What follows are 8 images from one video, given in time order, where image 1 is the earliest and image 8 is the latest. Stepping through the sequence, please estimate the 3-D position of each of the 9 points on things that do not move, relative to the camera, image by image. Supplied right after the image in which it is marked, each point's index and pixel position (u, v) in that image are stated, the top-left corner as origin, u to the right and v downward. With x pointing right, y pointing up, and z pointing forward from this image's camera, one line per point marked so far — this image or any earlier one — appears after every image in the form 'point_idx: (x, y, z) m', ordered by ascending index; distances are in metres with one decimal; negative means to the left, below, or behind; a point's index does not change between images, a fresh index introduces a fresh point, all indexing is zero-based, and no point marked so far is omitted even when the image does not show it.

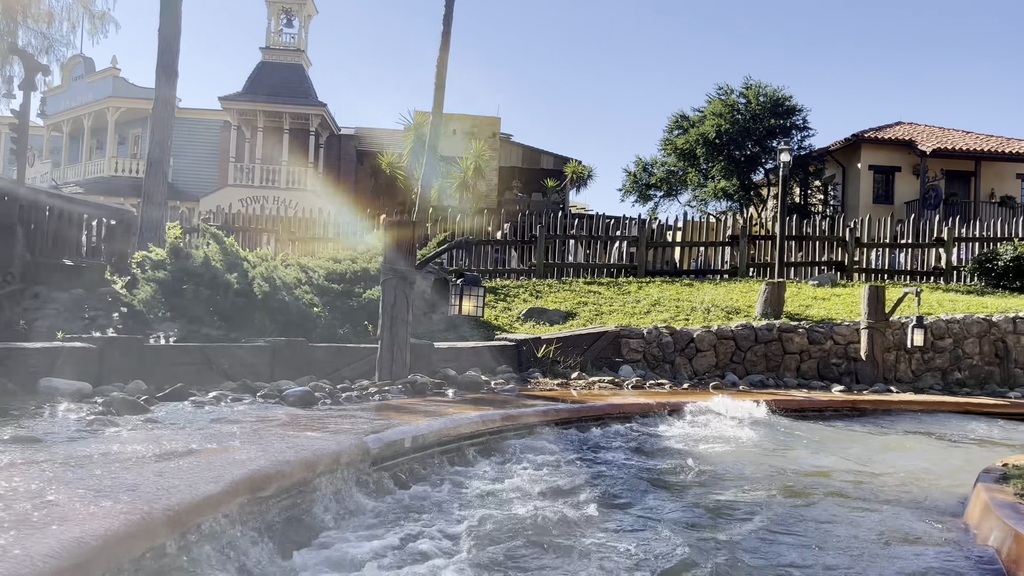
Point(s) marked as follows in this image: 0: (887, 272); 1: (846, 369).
0: (+6.7, +0.3, +14.5) m
1: (+4.2, -1.0, +10.3) m
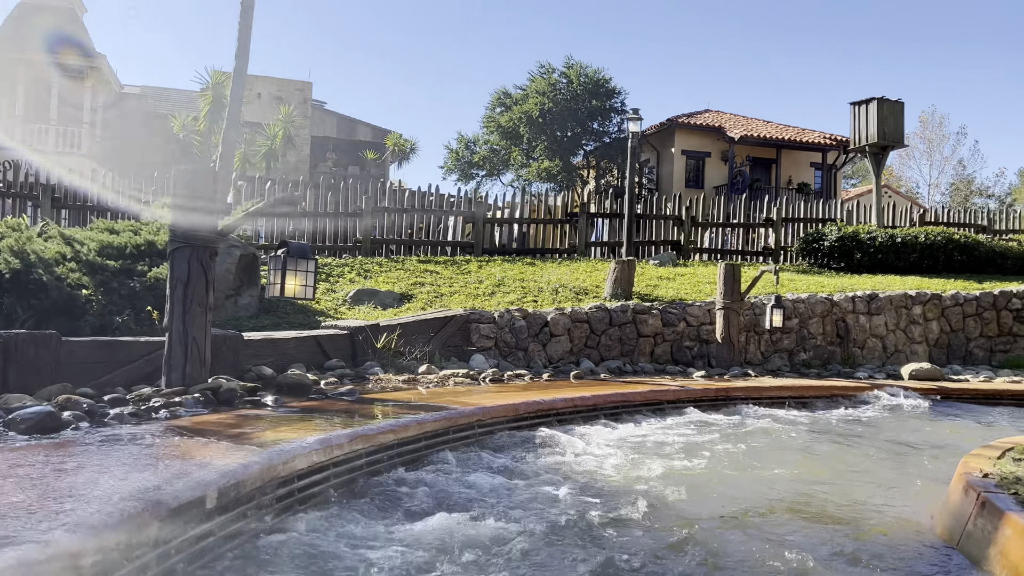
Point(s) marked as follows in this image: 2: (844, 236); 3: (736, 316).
0: (+3.7, +0.6, +14.3) m
1: (+2.2, -0.8, +9.7) m
2: (+5.5, +0.9, +13.4) m
3: (+2.6, -0.3, +9.4) m
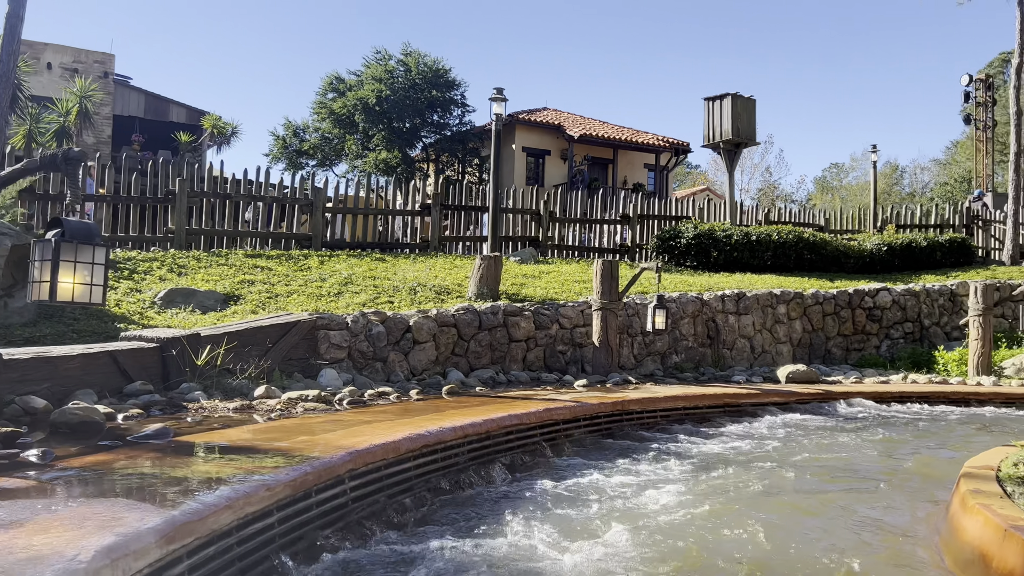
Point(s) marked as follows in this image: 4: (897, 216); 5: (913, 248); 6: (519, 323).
0: (+1.1, +0.7, +13.6) m
1: (+0.7, -0.8, +8.7) m
2: (+3.0, +0.9, +13.1) m
3: (+1.1, -0.3, +8.5) m
4: (+7.8, +1.4, +16.3) m
5: (+7.2, +0.7, +14.6) m
6: (+0.1, -0.4, +8.3) m
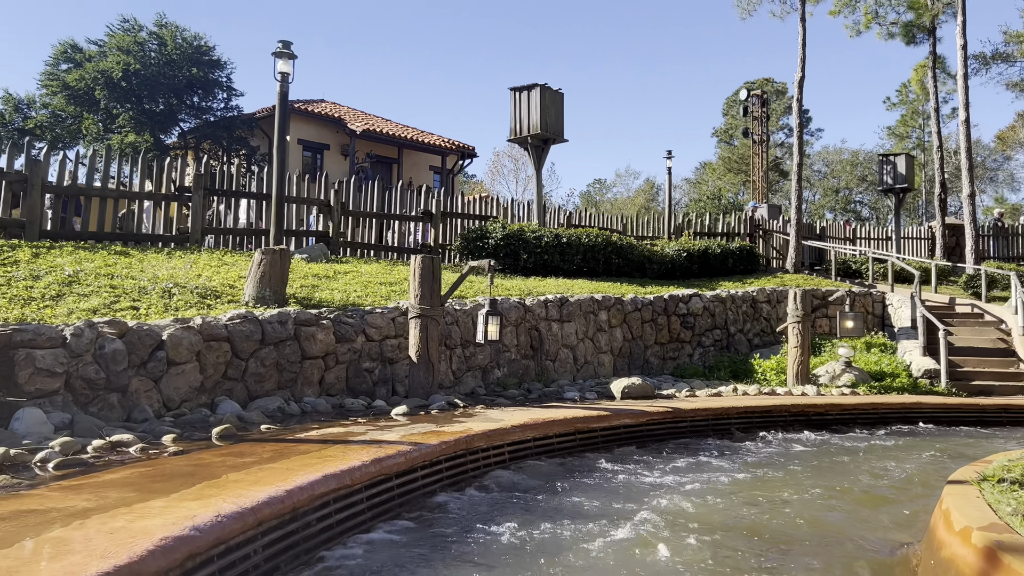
0: (-2.0, +0.6, +11.9) m
1: (-1.1, -0.8, +7.0) m
2: (0.0, +0.8, +11.9) m
3: (-0.7, -0.3, +6.9) m
4: (+3.6, +1.3, +16.3) m
5: (+3.5, +0.6, +14.5) m
6: (-1.6, -0.4, +6.5) m
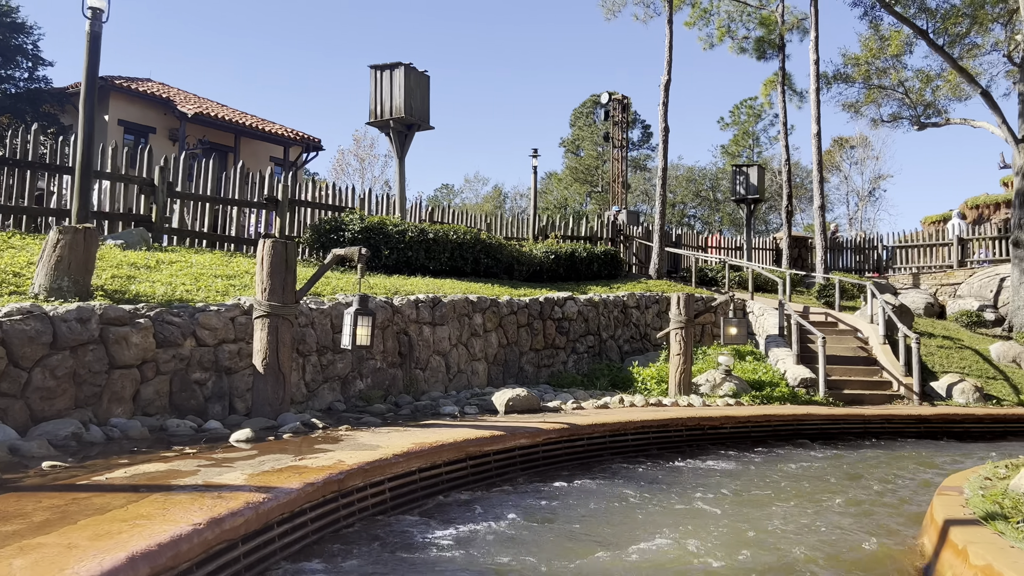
0: (-3.8, +0.6, +10.2) m
1: (-2.1, -0.7, +5.6) m
2: (-1.9, +0.8, +10.6) m
3: (-1.6, -0.3, +5.6) m
4: (+0.9, +1.2, +15.6) m
5: (+1.1, +0.5, +13.9) m
6: (-2.4, -0.3, +5.0) m
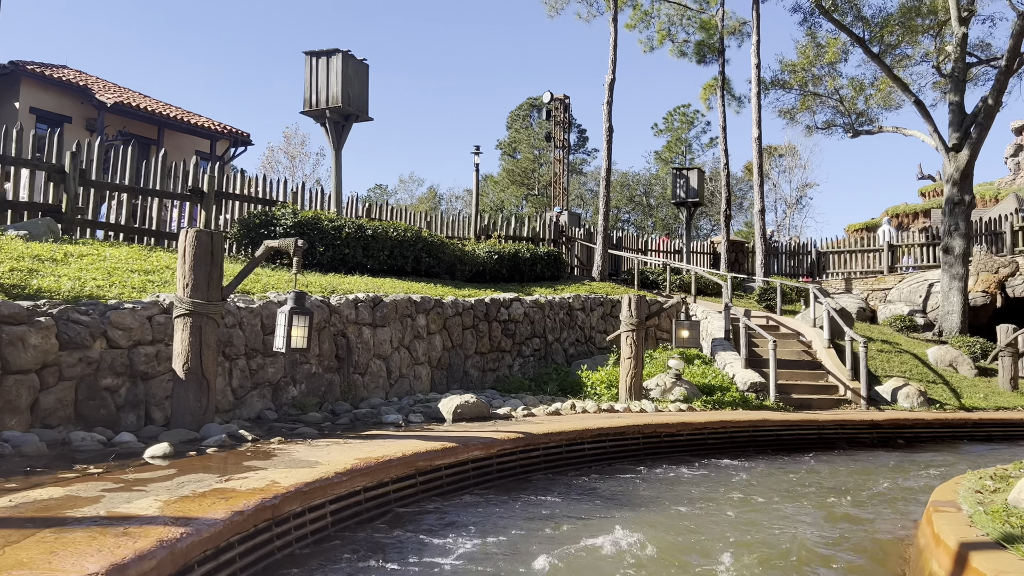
0: (-4.5, +0.7, +9.4) m
1: (-2.4, -0.7, +5.0) m
2: (-2.6, +0.8, +10.0) m
3: (-1.9, -0.2, +5.0) m
4: (-0.3, +1.2, +15.2) m
5: (+0.1, +0.5, +13.5) m
6: (-2.6, -0.3, +4.4) m
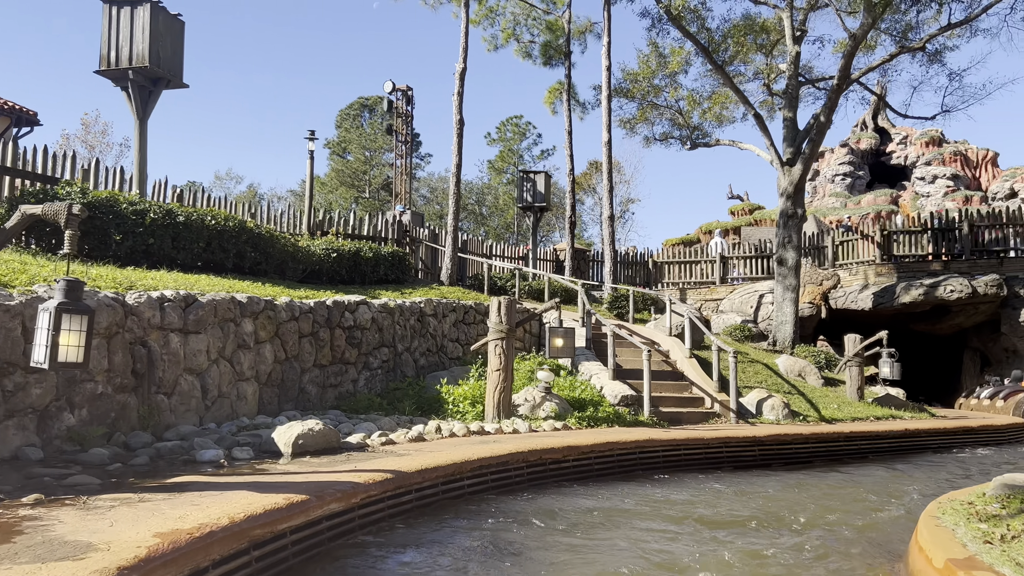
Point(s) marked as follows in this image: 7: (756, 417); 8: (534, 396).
0: (-5.9, +0.7, +7.1) m
1: (-2.9, -0.6, +3.2) m
2: (-4.2, +0.8, +8.1) m
3: (-2.4, -0.2, +3.4) m
4: (-3.0, +1.1, +13.6) m
5: (-2.3, +0.4, +12.0) m
6: (-3.0, -0.2, +2.5) m
7: (+2.9, -1.5, +9.6) m
8: (+0.2, -1.0, +7.8) m
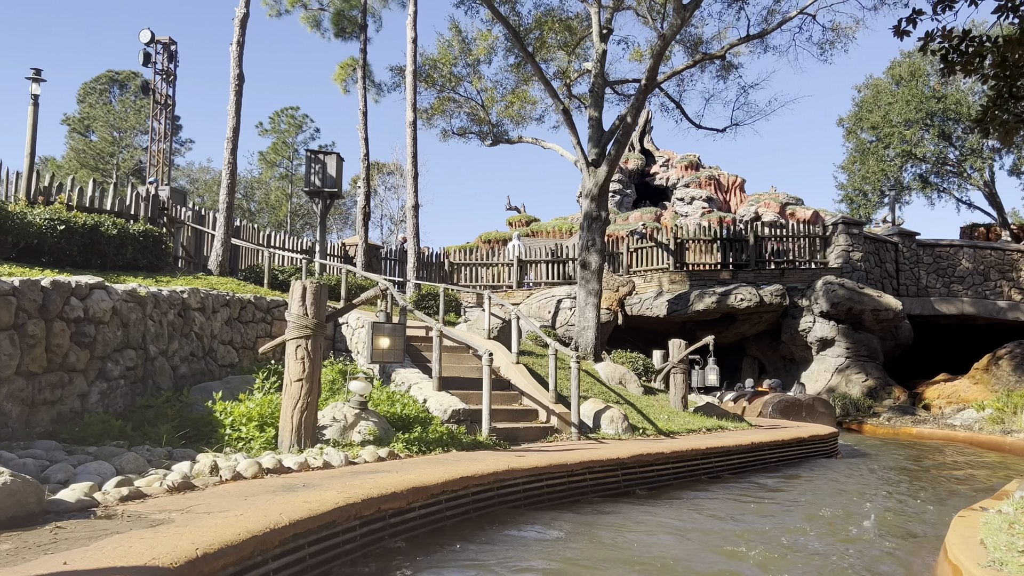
0: (-6.8, +1.0, +3.5) m
1: (-2.9, -0.4, +0.6) m
2: (-5.5, +1.1, +5.0) m
3: (-2.5, +0.1, +0.9) m
4: (-5.9, +1.3, +10.6) m
5: (-4.8, +0.6, +9.3) m
6: (-2.8, +0.1, 0.0) m
7: (+0.8, -1.5, +8.3) m
8: (-1.2, -0.9, +5.9) m
